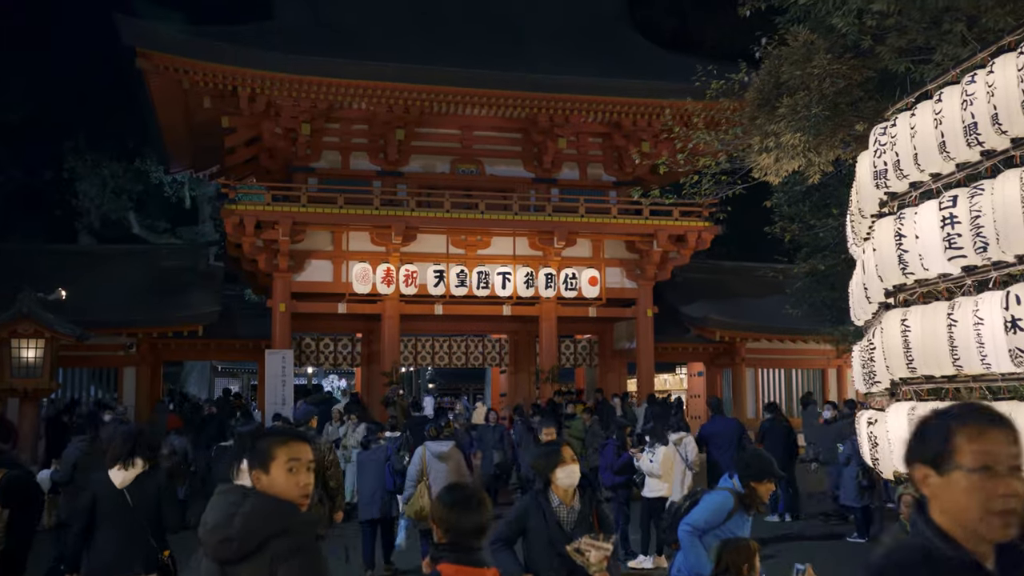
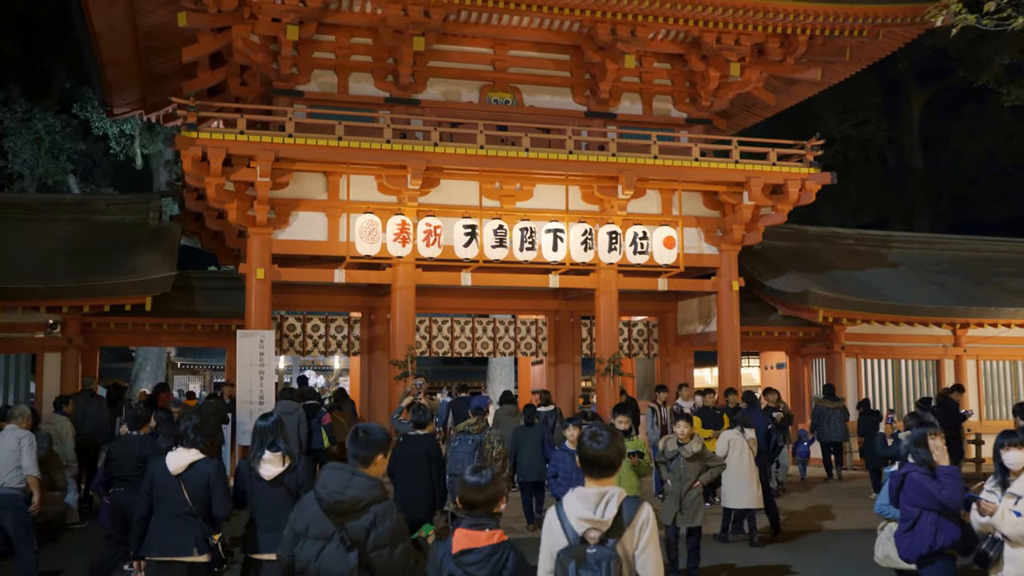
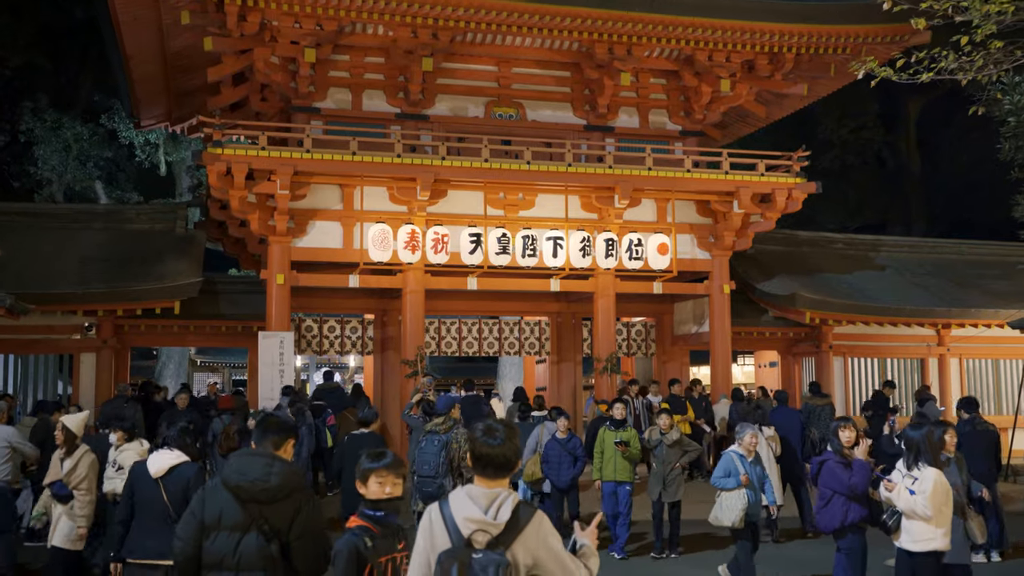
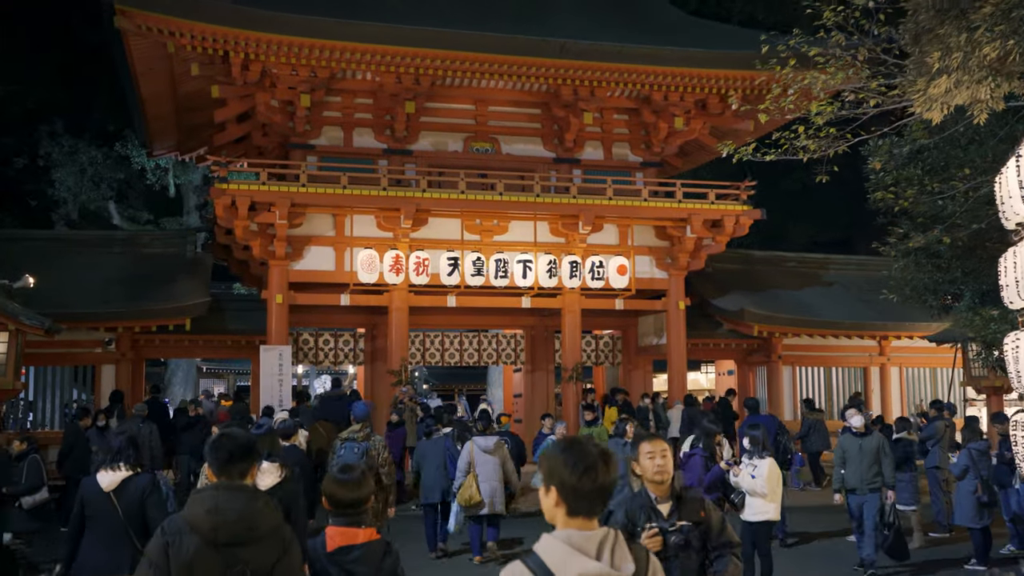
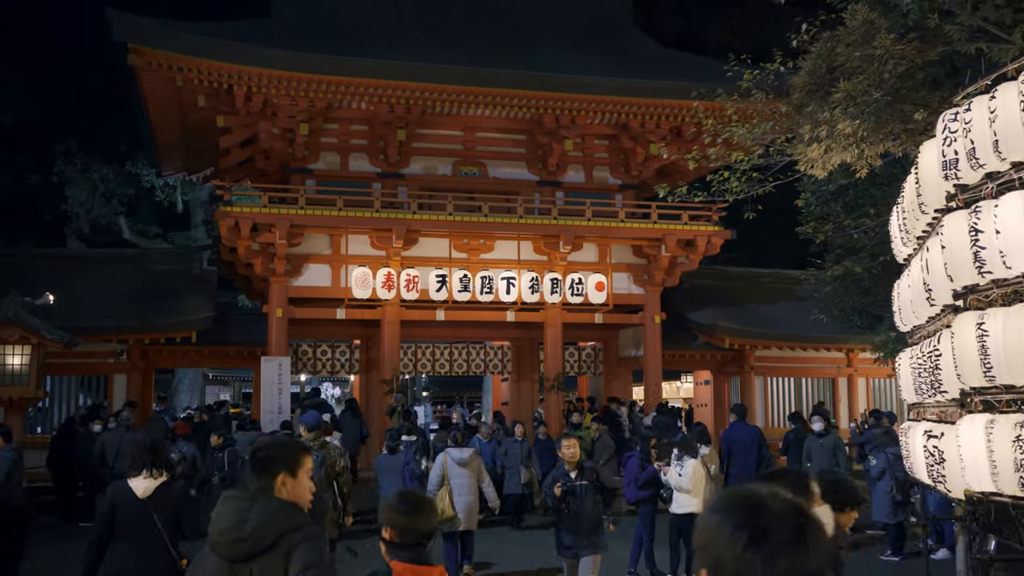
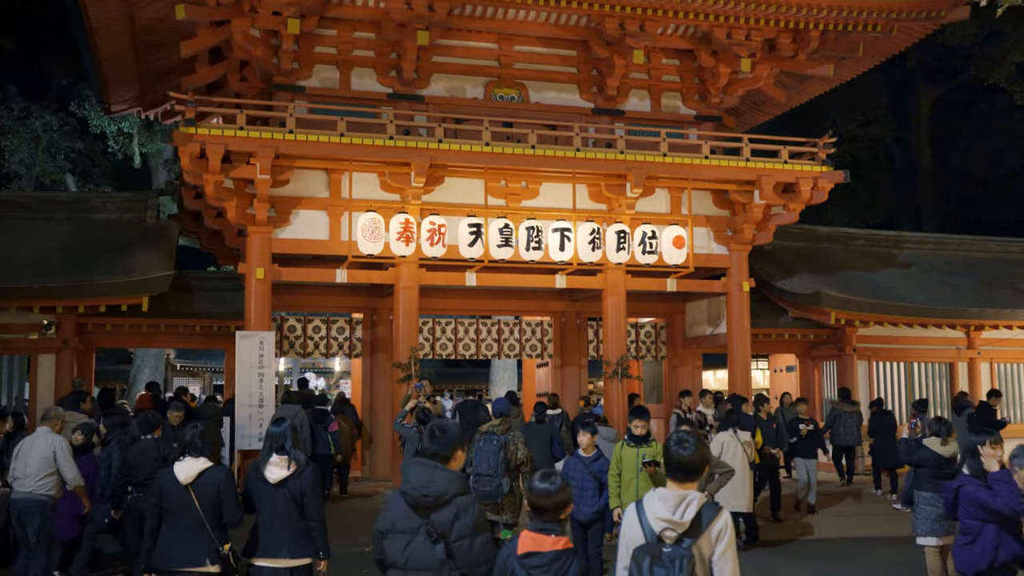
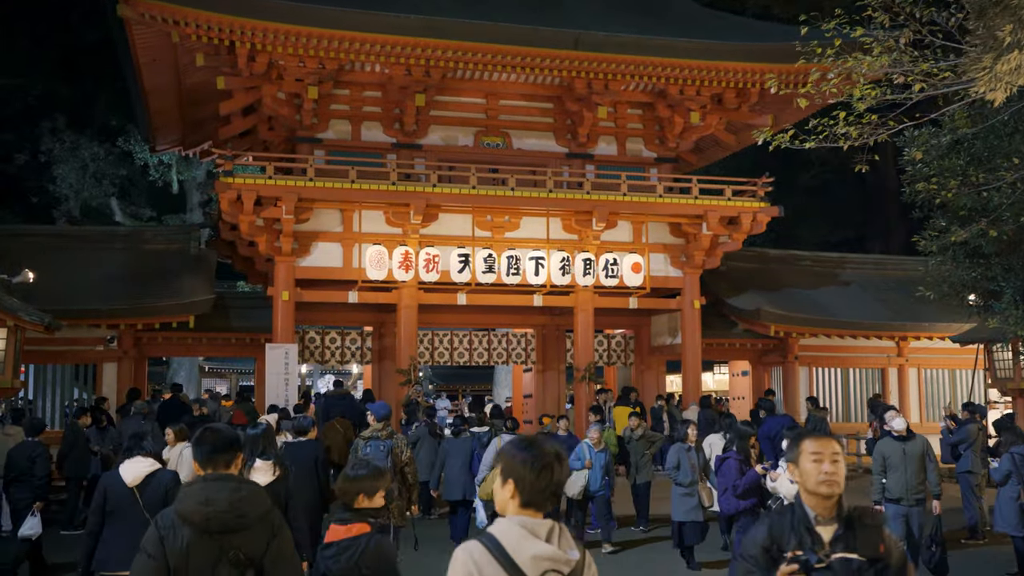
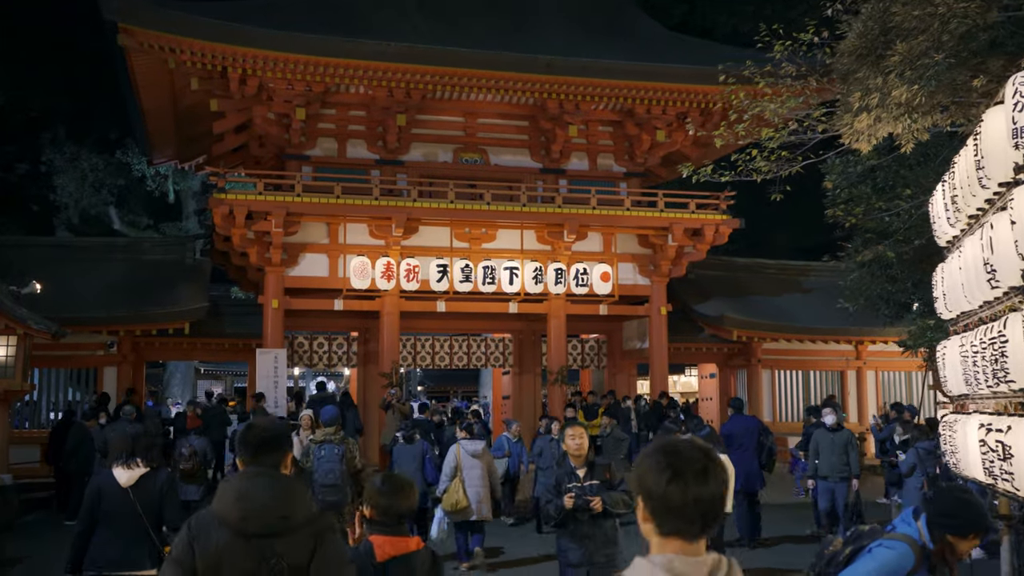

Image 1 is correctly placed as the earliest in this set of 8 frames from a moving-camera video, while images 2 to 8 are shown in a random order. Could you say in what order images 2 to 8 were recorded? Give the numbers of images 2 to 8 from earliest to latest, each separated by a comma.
5, 8, 4, 7, 3, 2, 6
